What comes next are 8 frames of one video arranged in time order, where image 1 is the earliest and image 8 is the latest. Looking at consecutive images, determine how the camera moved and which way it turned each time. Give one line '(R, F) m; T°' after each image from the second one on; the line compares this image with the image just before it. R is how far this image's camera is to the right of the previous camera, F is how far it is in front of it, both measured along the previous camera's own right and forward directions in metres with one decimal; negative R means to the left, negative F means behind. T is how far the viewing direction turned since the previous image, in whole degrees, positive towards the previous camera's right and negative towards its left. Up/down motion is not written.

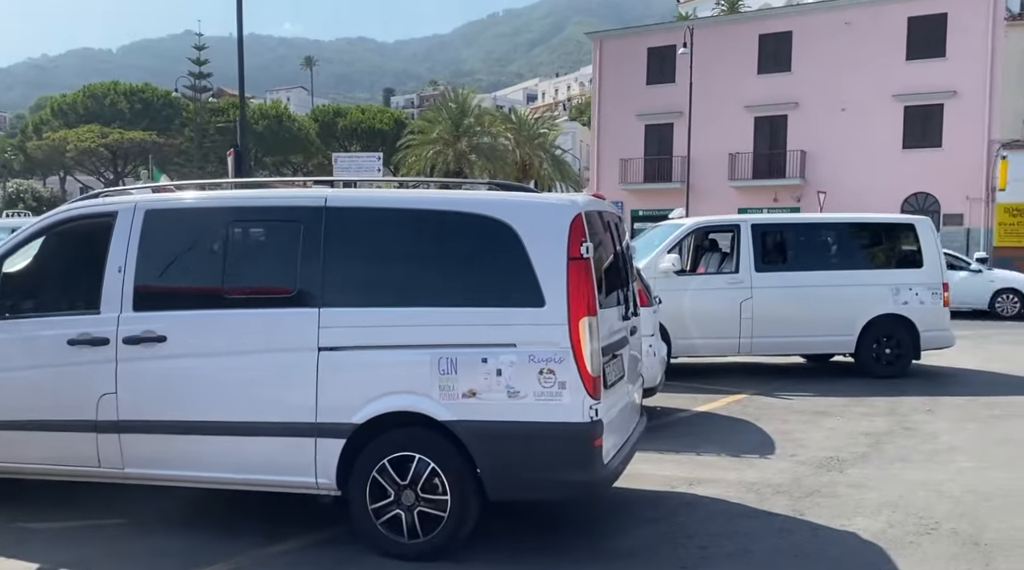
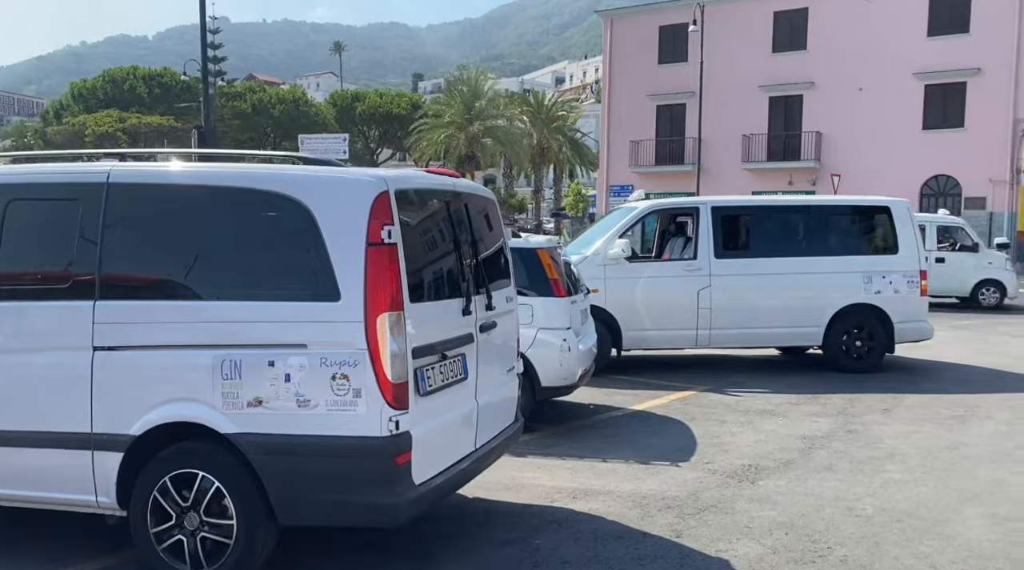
(+1.0, +0.7) m; -2°
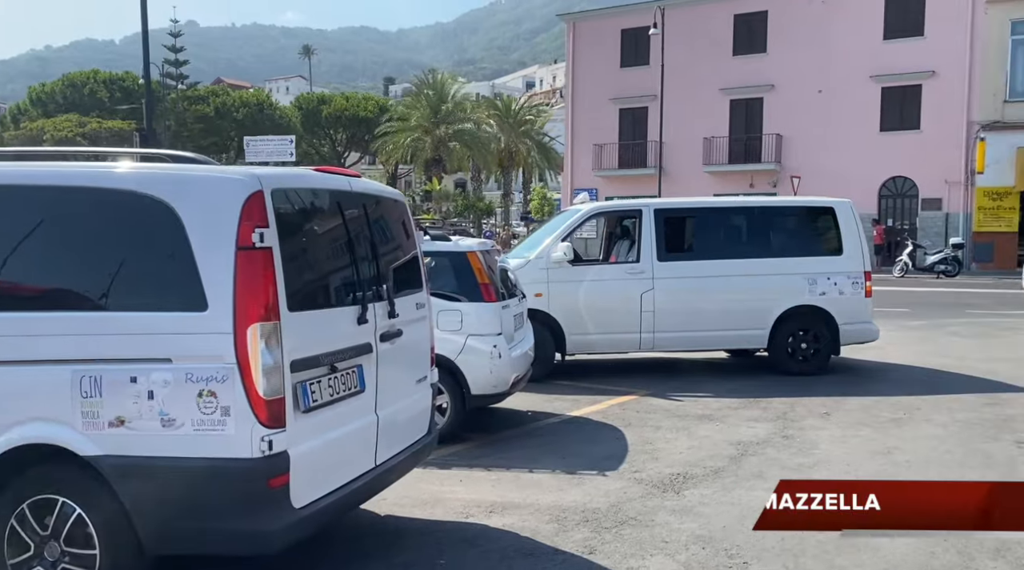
(+0.4, +0.2) m; +2°
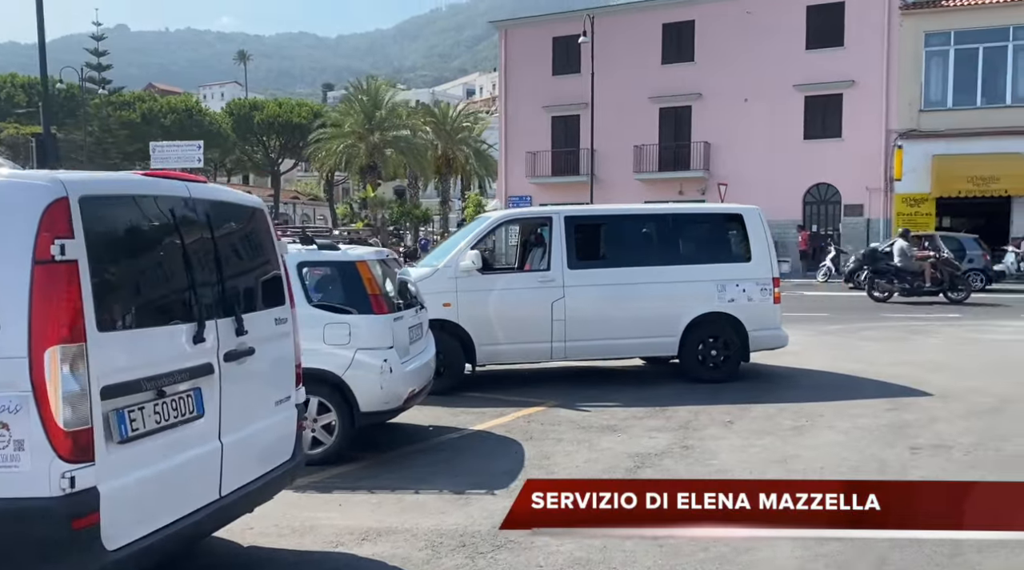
(+0.4, +0.3) m; +4°
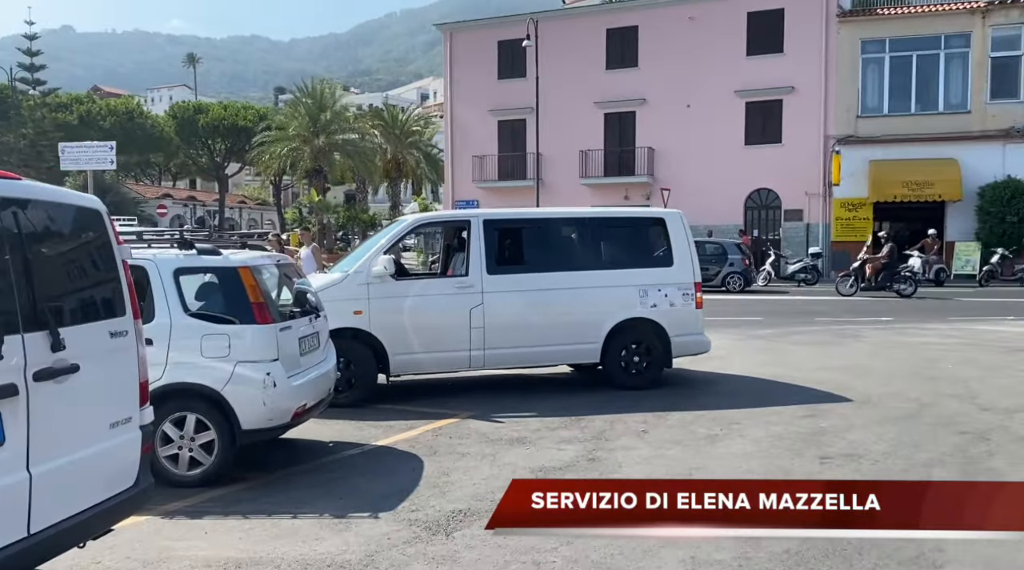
(+0.4, +0.4) m; +3°
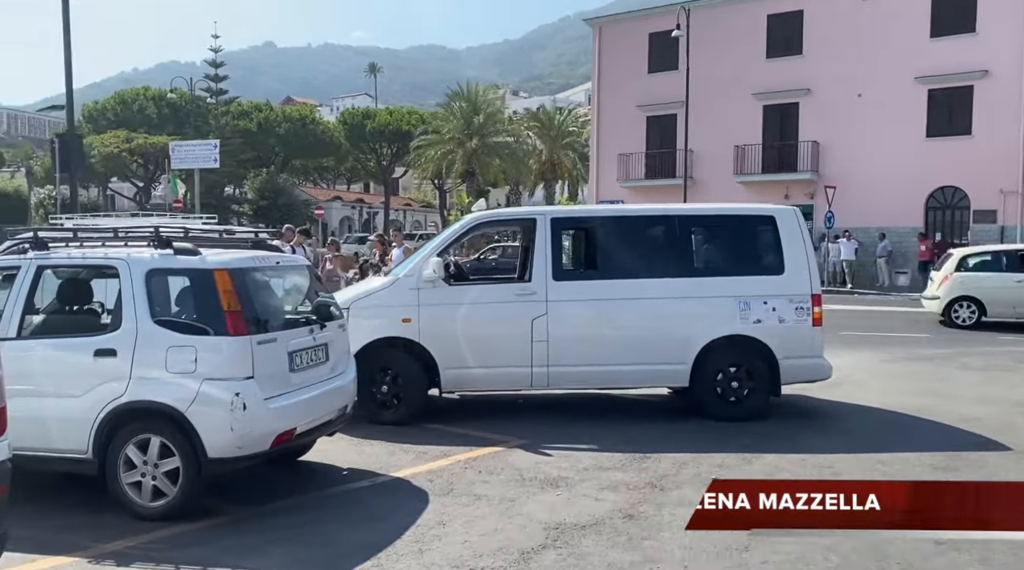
(+1.0, +1.4) m; -11°
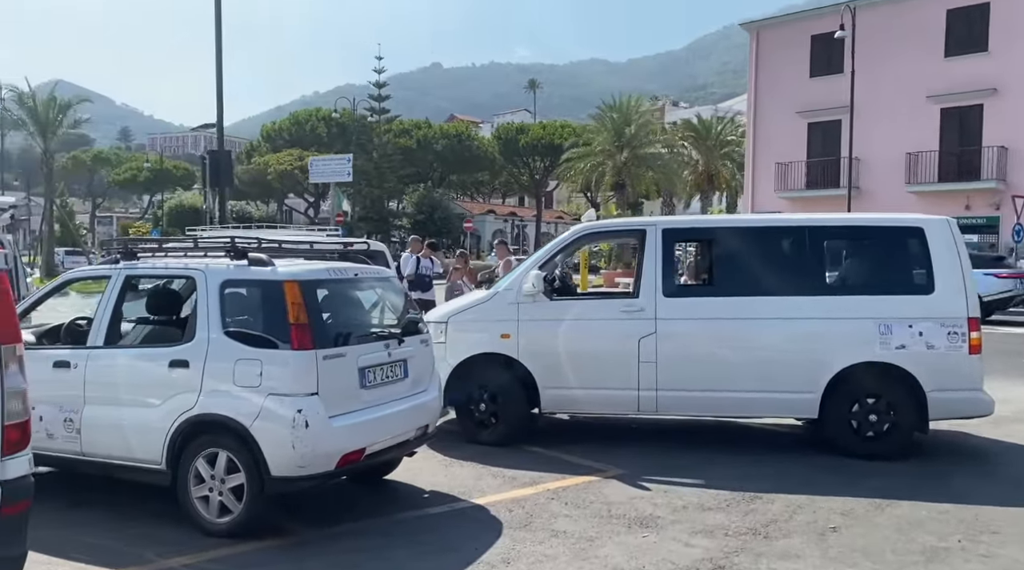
(+0.5, +0.5) m; -10°
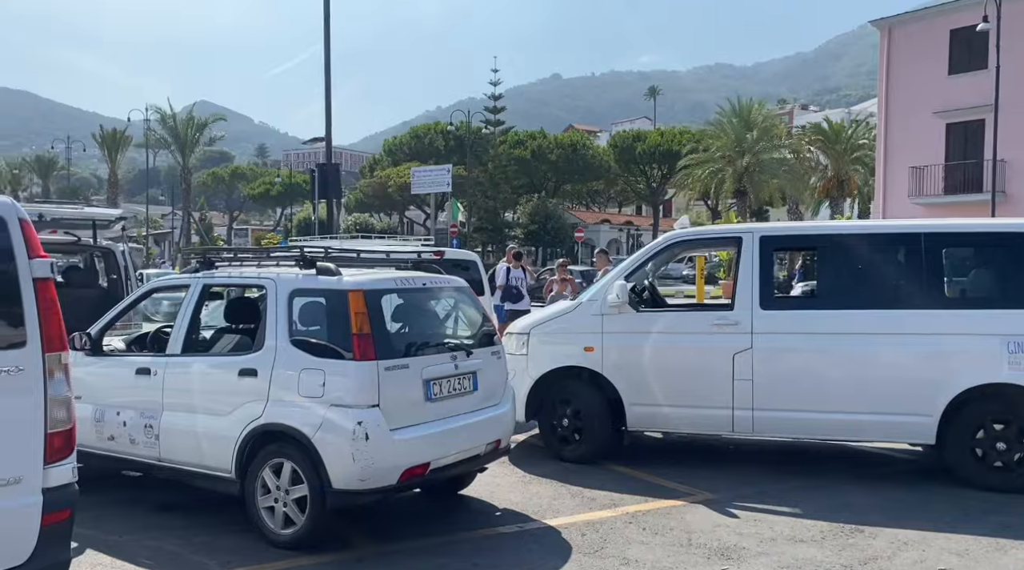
(+0.3, +0.3) m; -8°
